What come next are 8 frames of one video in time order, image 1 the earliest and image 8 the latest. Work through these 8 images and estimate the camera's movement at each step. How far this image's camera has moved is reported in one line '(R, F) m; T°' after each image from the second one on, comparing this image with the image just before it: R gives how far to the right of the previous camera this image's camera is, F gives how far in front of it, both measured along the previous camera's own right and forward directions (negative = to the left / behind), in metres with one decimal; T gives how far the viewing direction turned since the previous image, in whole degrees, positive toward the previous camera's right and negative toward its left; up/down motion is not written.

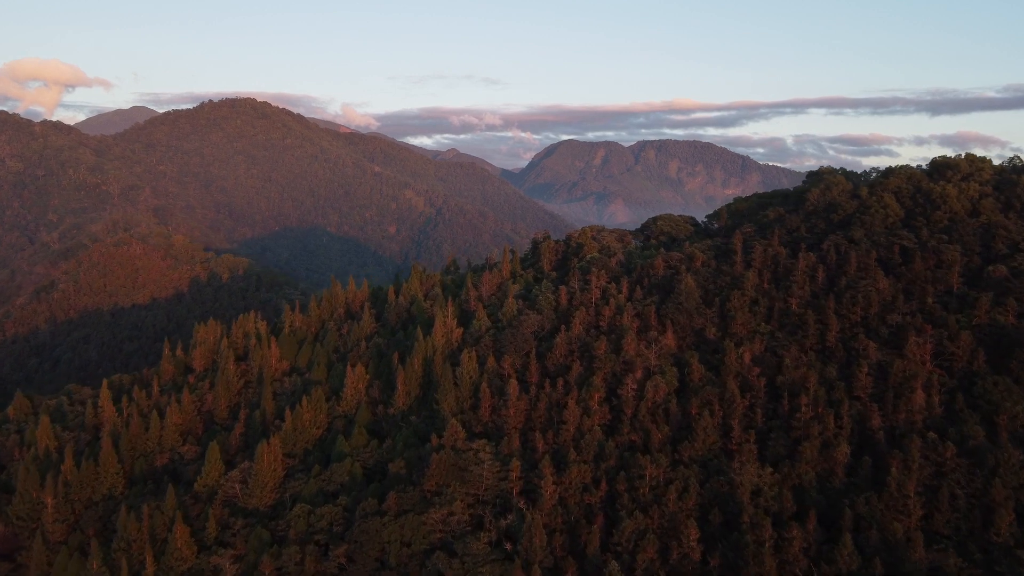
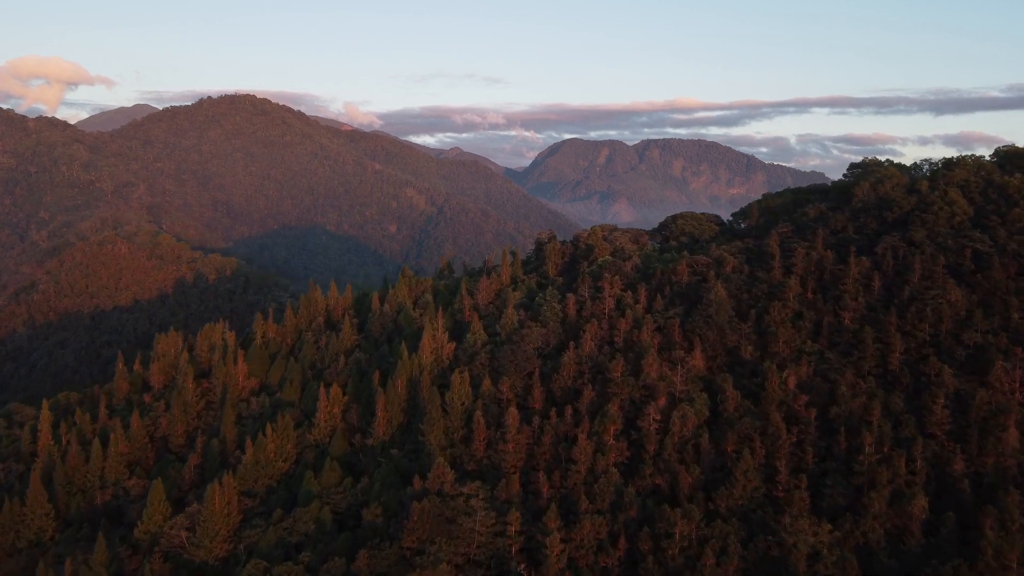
(+0.1, +4.3) m; 0°
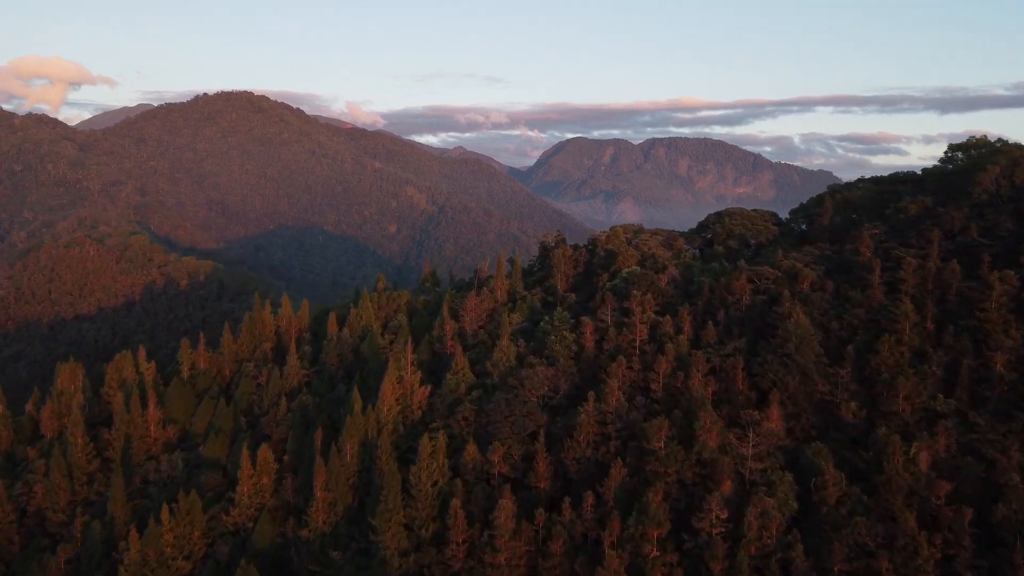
(+0.2, +7.2) m; 0°
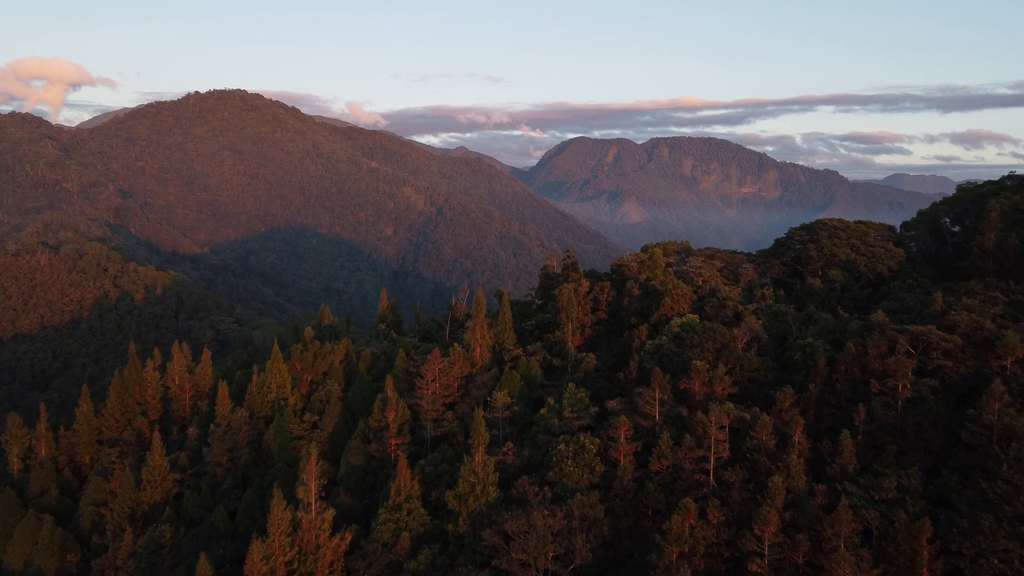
(+0.4, +8.4) m; 0°
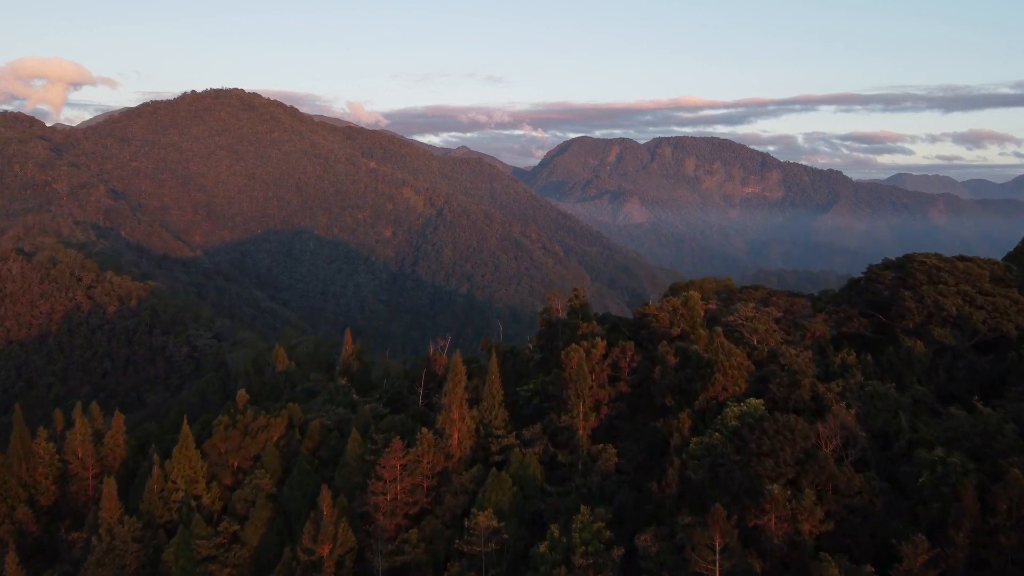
(+0.2, +4.2) m; 0°
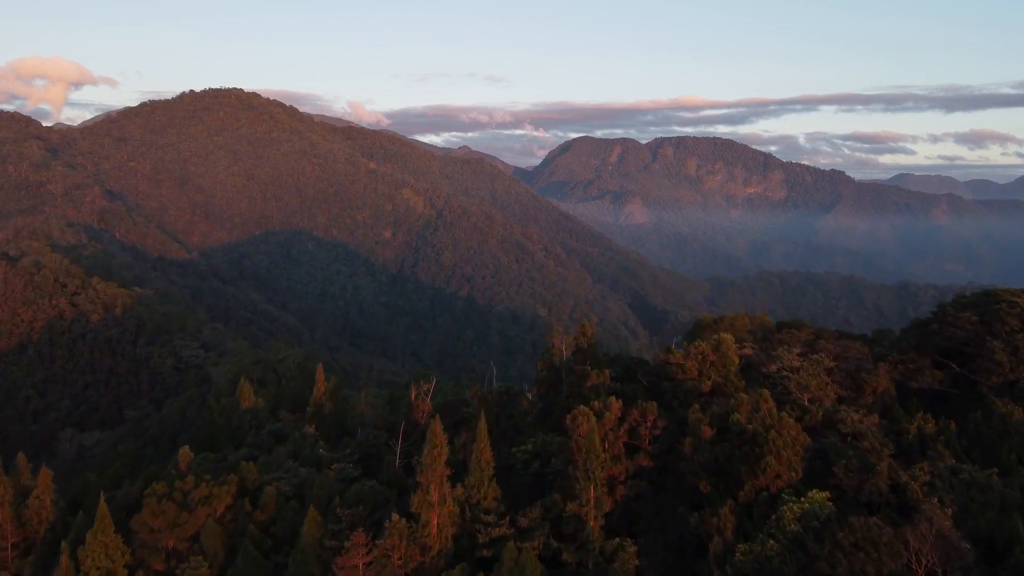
(+0.1, +2.3) m; 0°
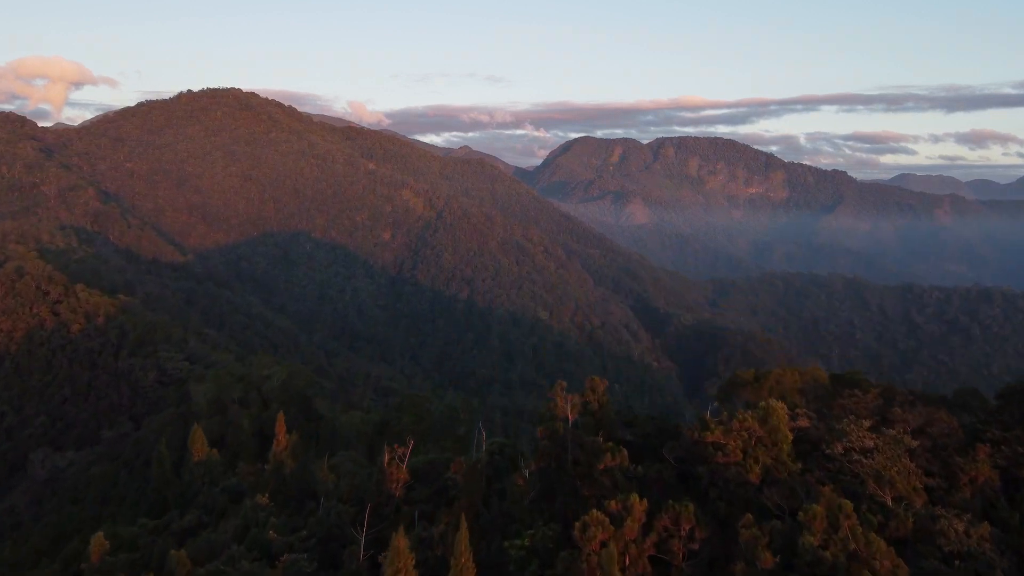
(+0.1, +2.4) m; 0°
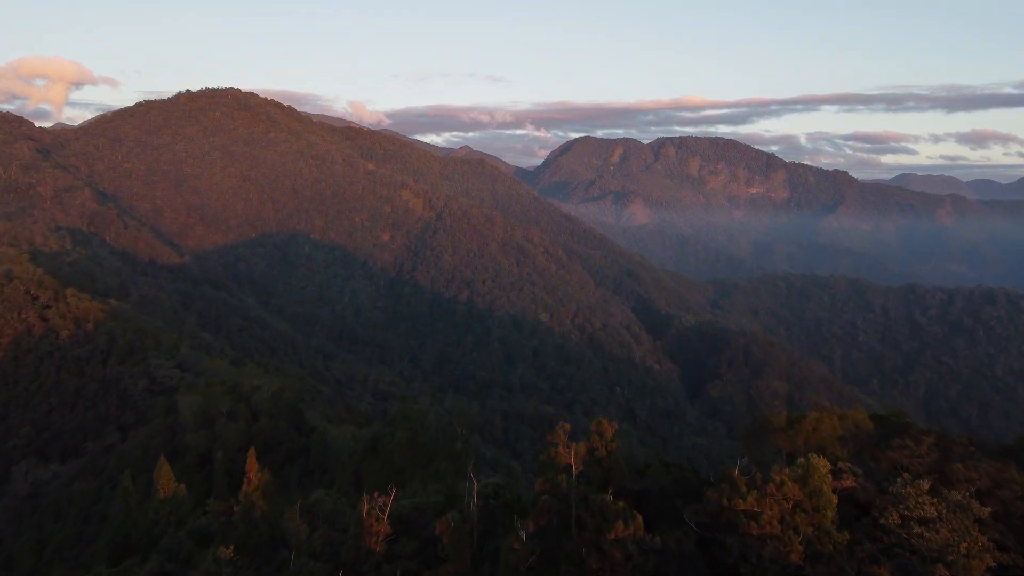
(+0.1, +1.3) m; 0°
